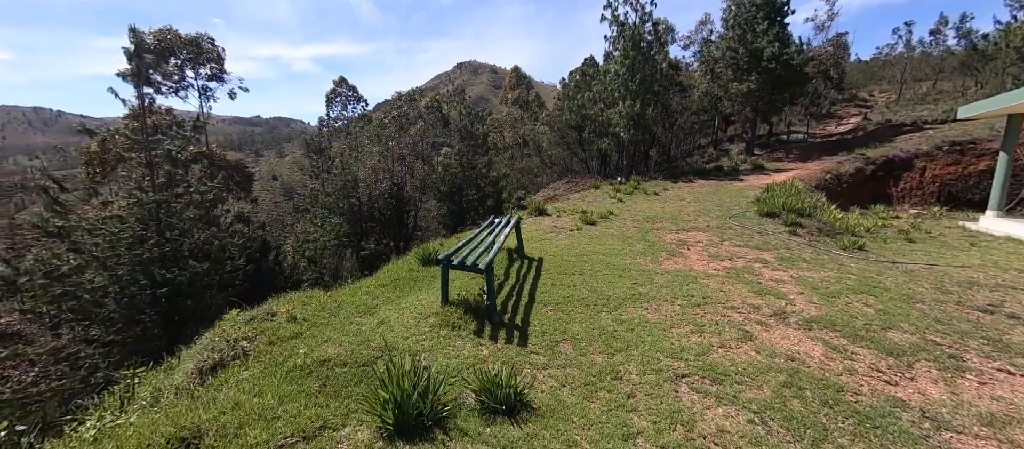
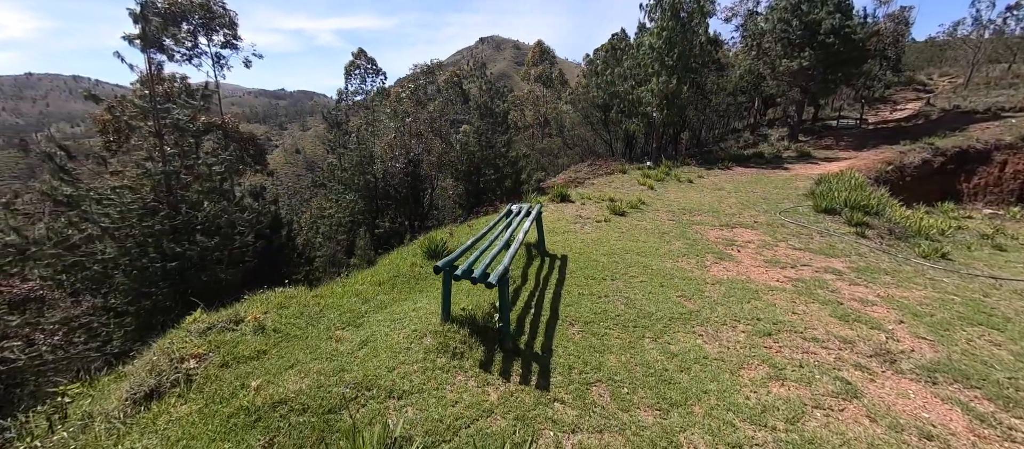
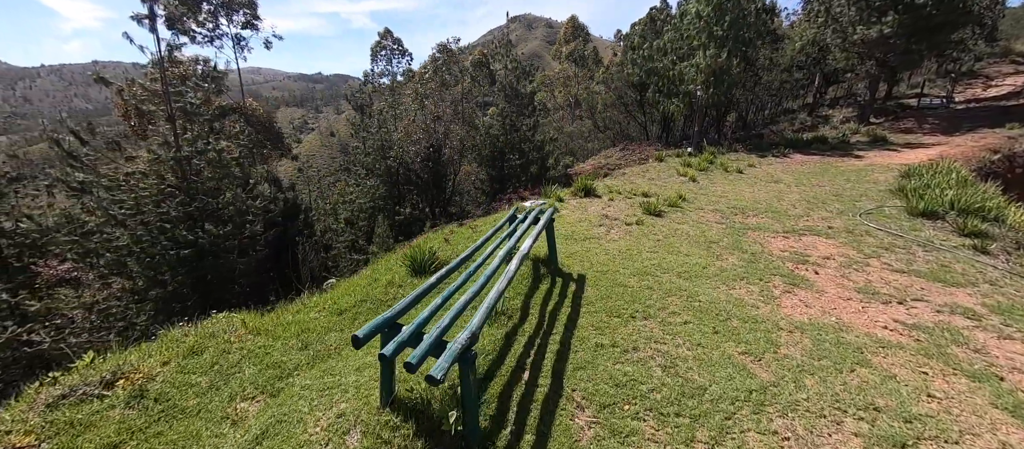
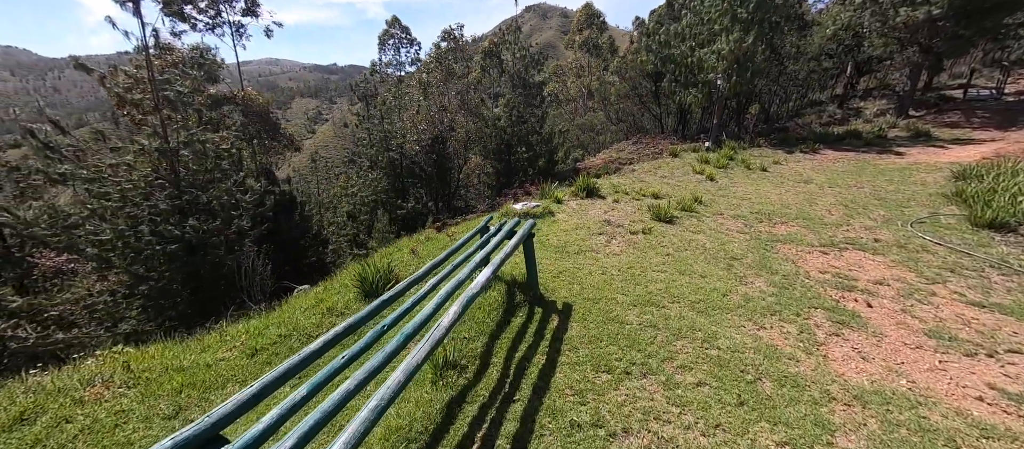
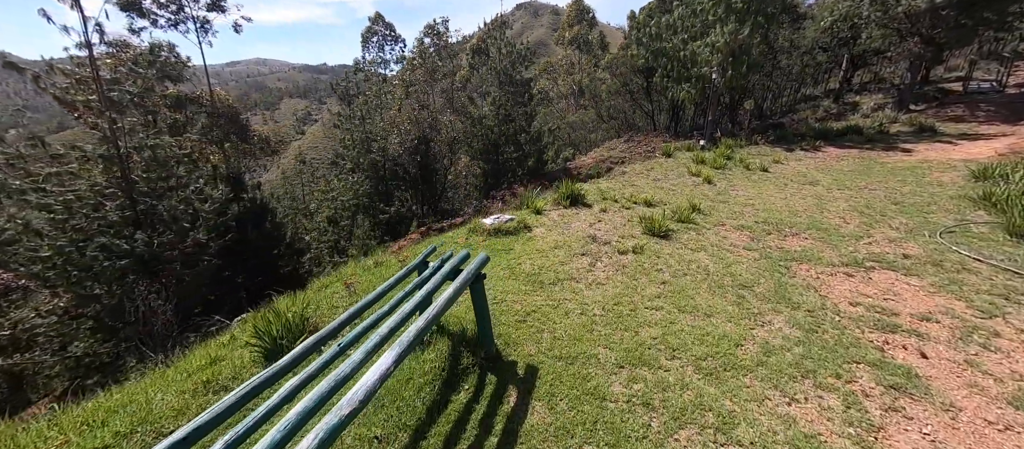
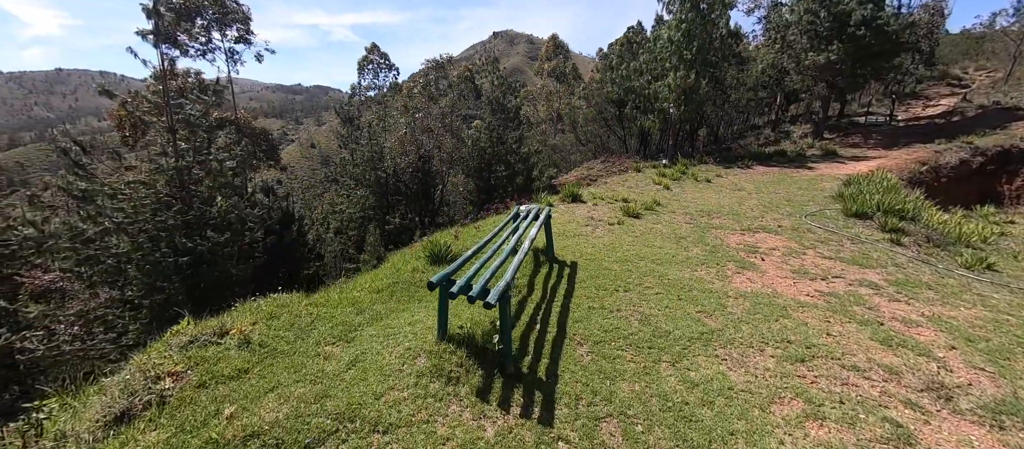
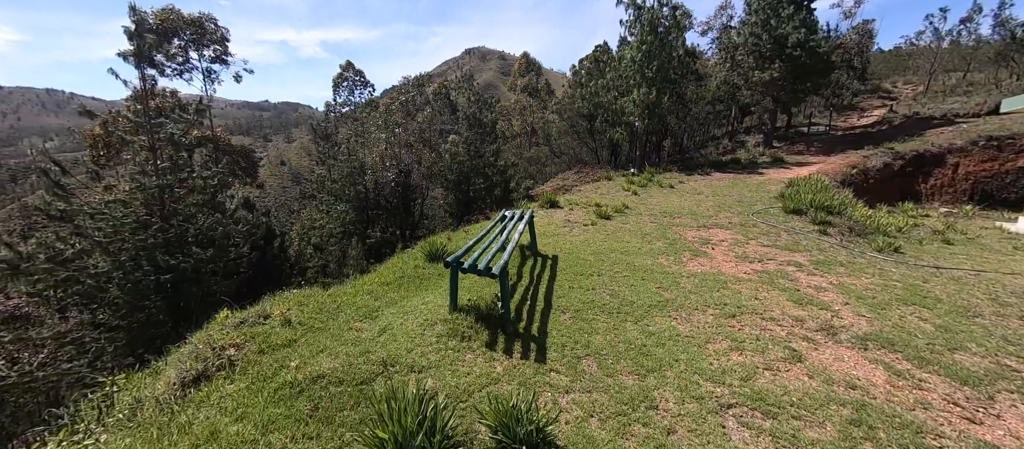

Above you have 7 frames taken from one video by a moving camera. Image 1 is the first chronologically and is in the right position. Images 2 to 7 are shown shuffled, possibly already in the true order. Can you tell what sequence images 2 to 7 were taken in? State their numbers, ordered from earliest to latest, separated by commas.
7, 2, 6, 3, 4, 5
